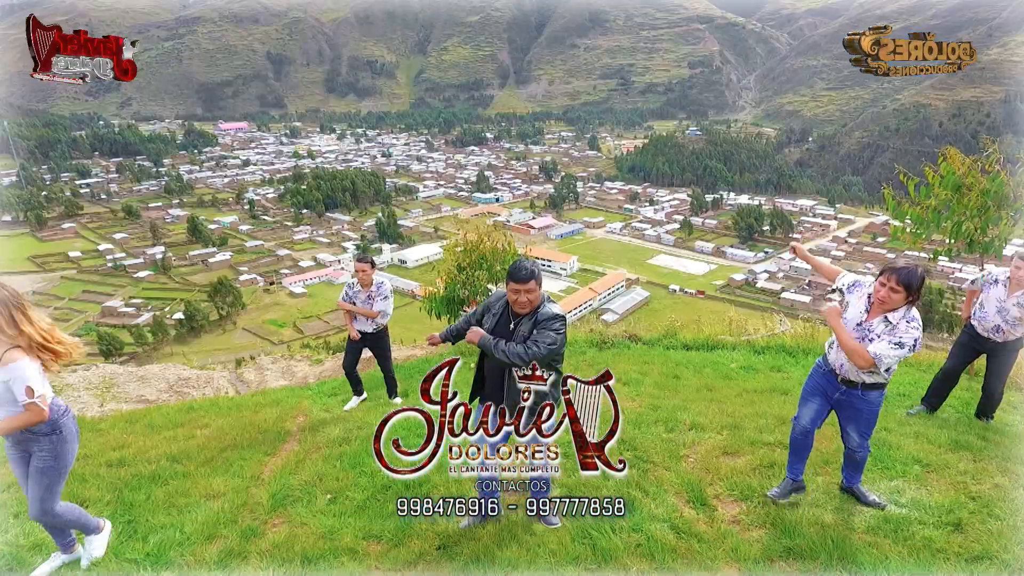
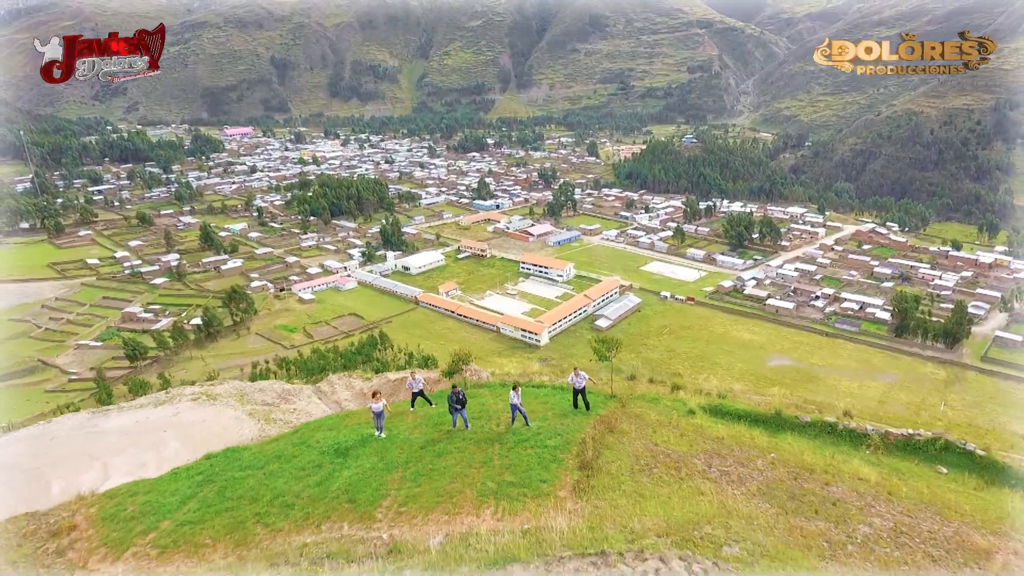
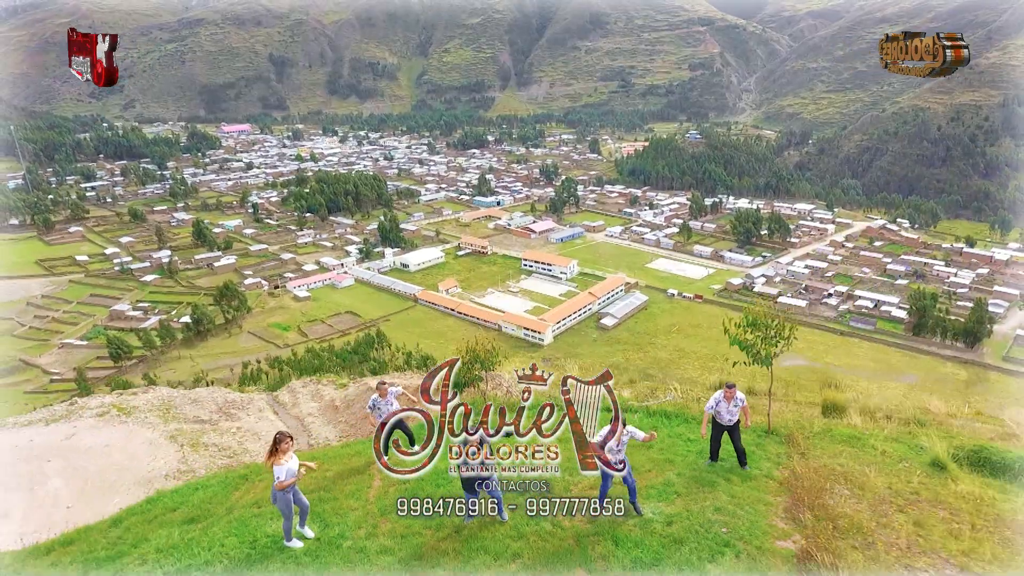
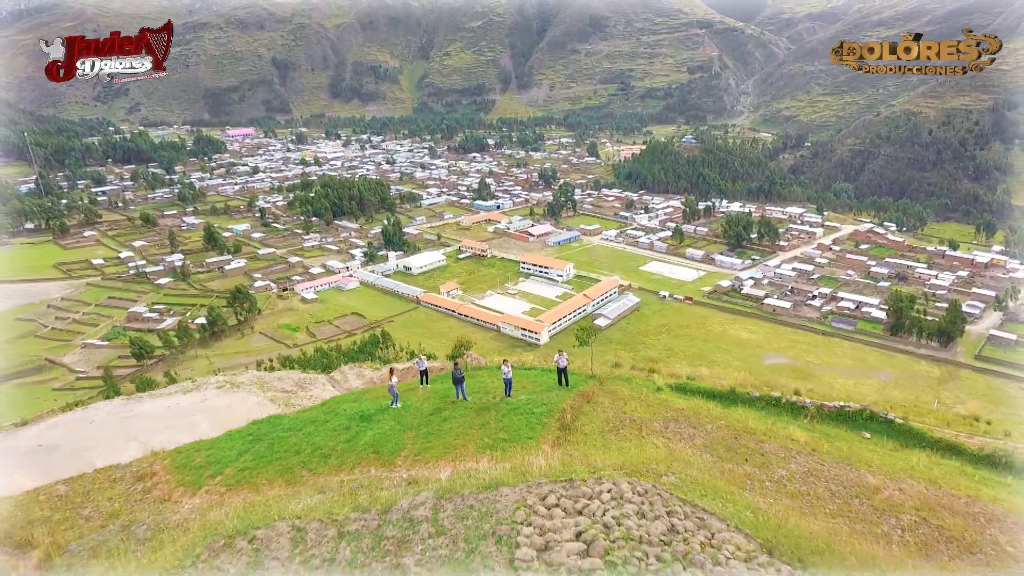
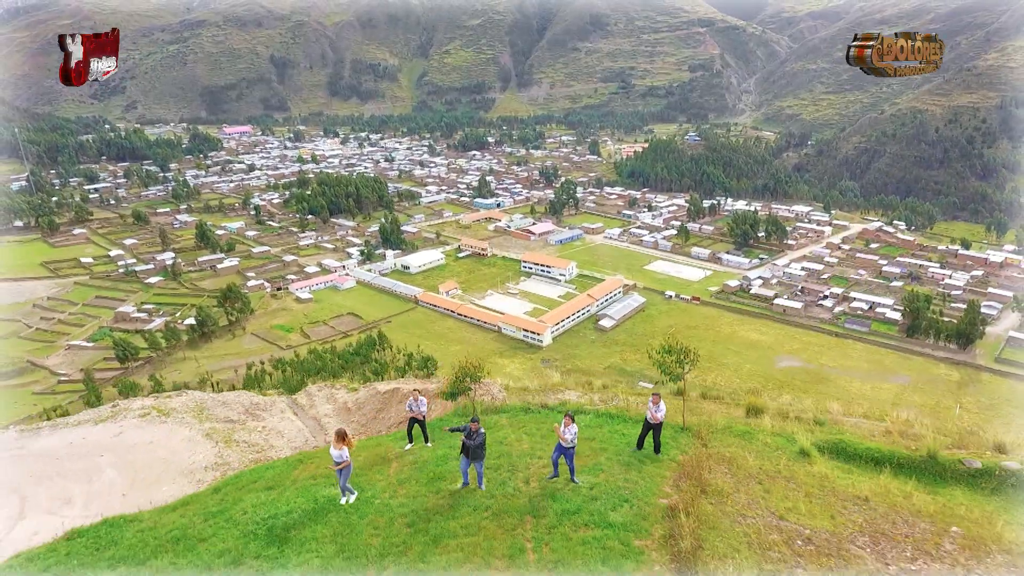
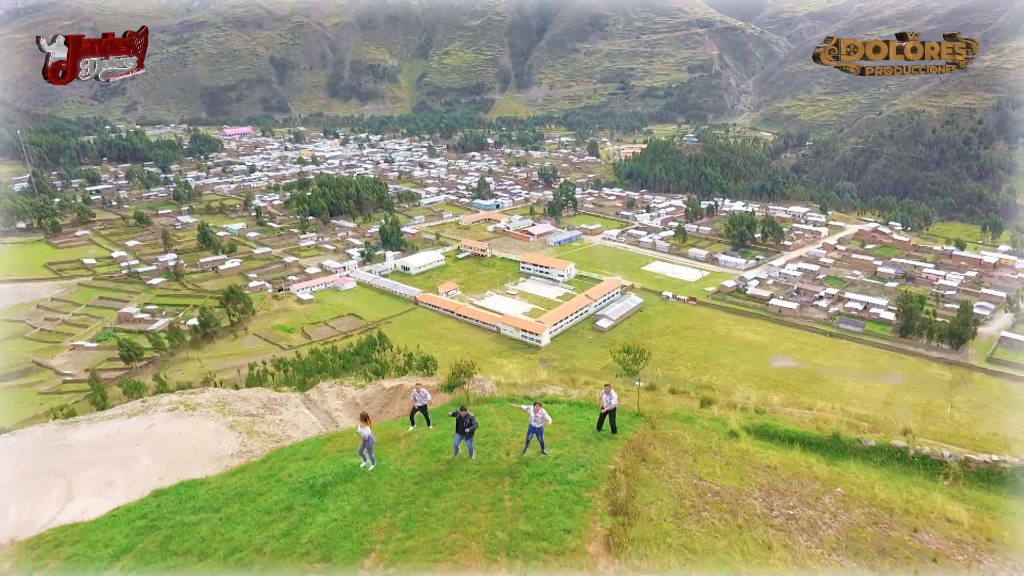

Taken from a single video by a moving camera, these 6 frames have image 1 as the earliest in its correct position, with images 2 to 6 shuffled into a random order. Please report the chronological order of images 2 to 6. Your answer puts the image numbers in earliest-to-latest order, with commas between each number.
3, 5, 6, 2, 4
